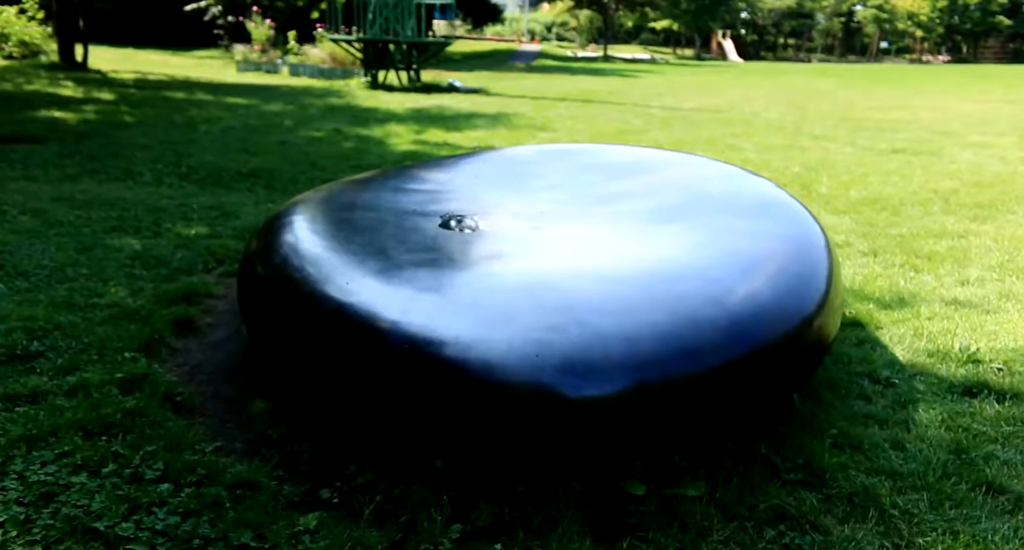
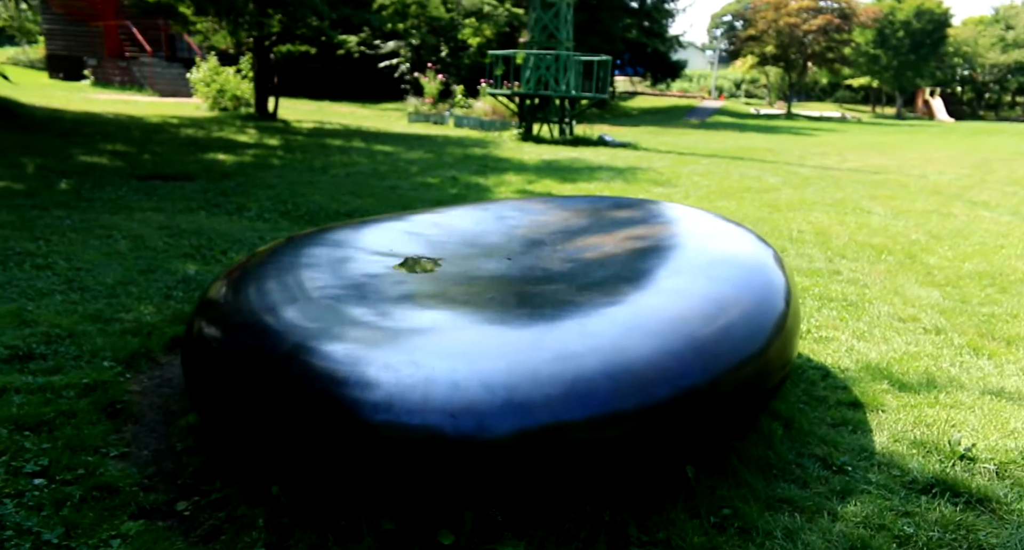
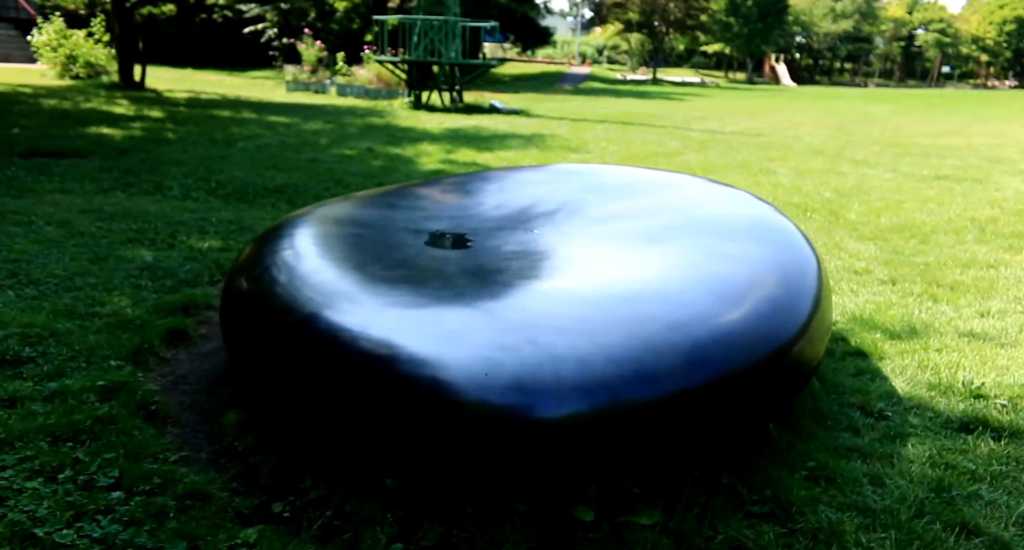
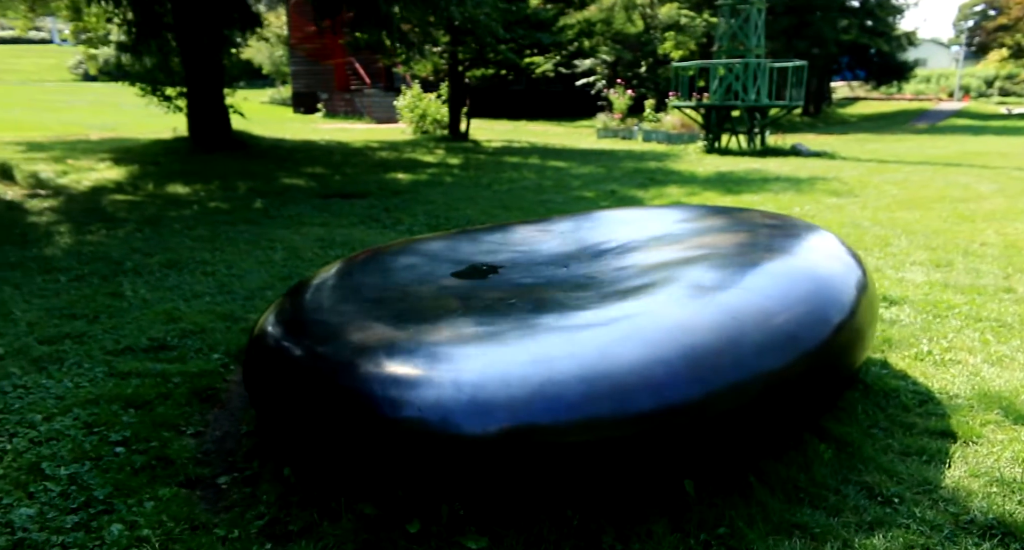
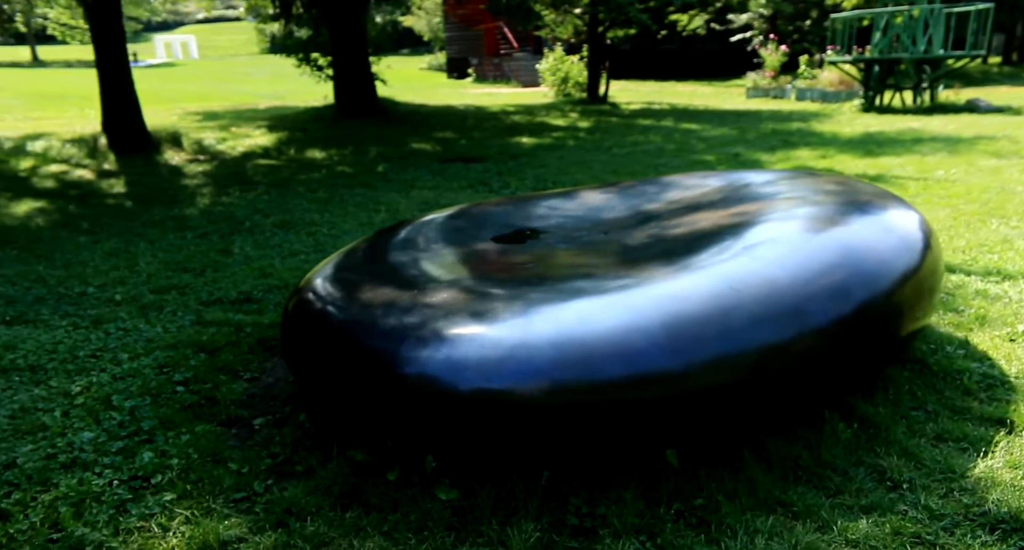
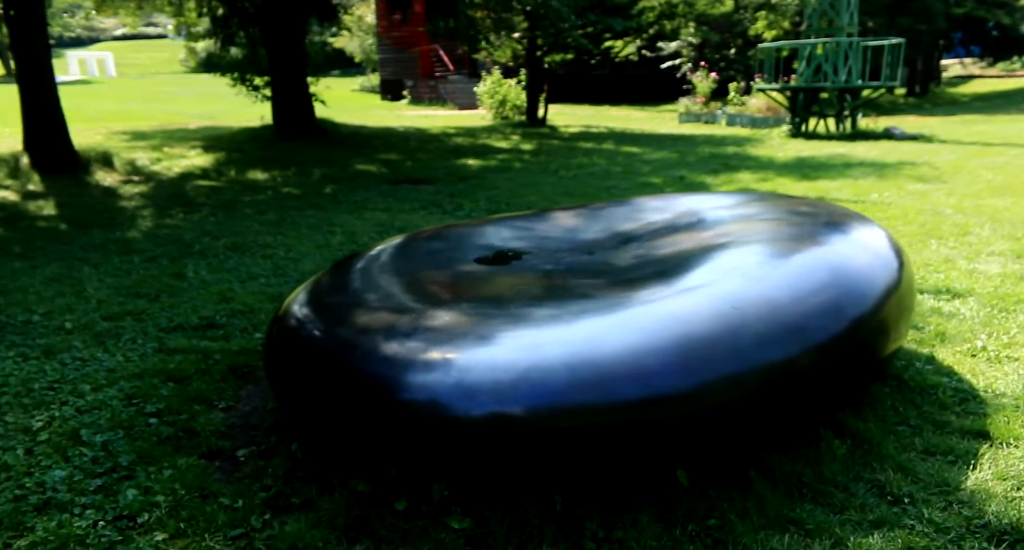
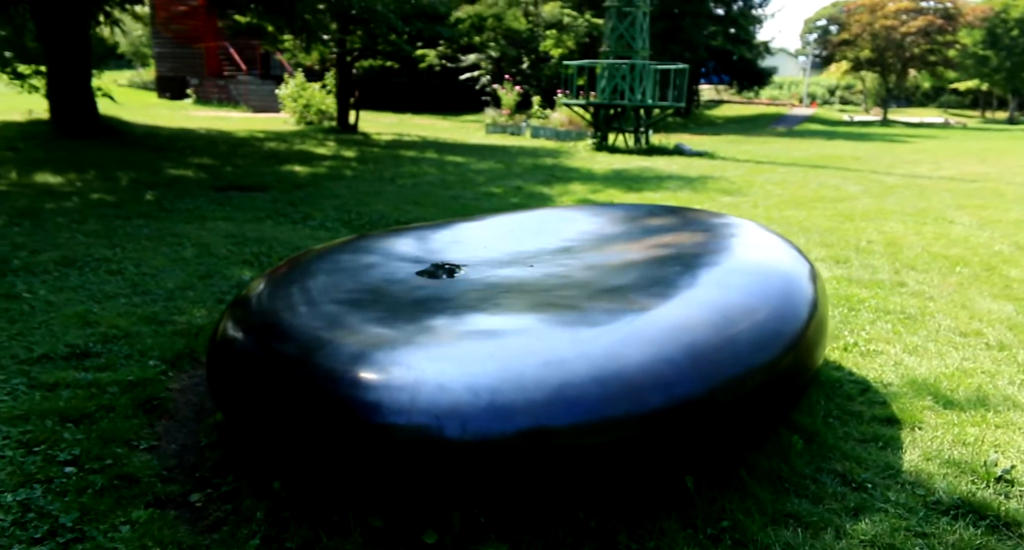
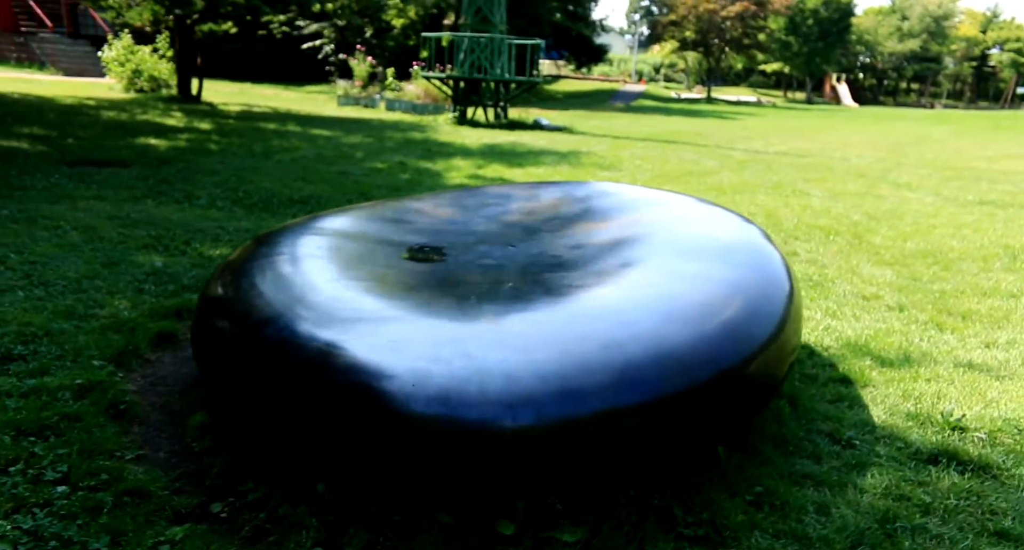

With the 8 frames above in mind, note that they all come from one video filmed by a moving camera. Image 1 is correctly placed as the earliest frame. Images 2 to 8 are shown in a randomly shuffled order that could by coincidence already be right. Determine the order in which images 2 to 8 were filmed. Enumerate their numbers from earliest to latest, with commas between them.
3, 8, 2, 7, 4, 6, 5
